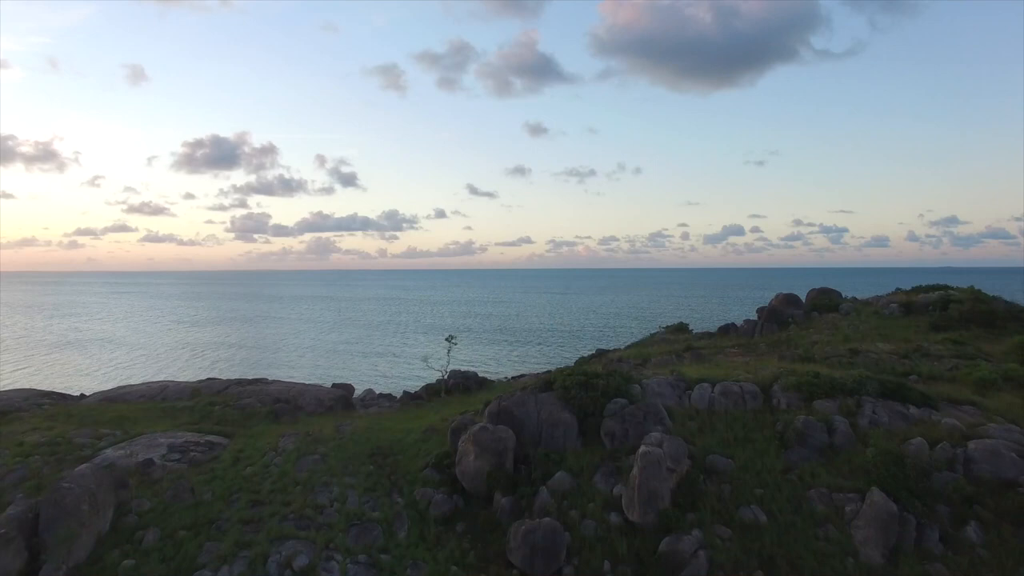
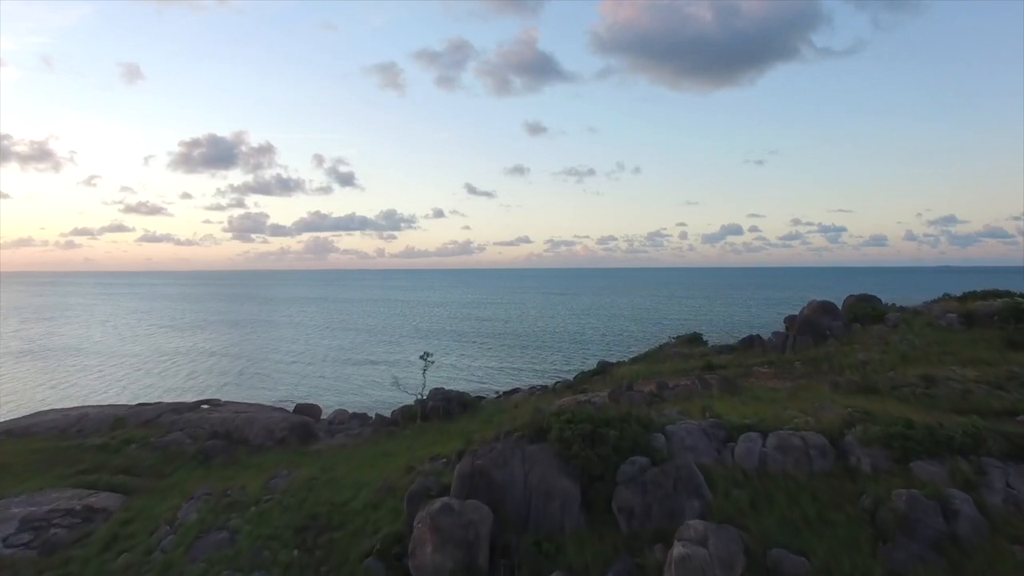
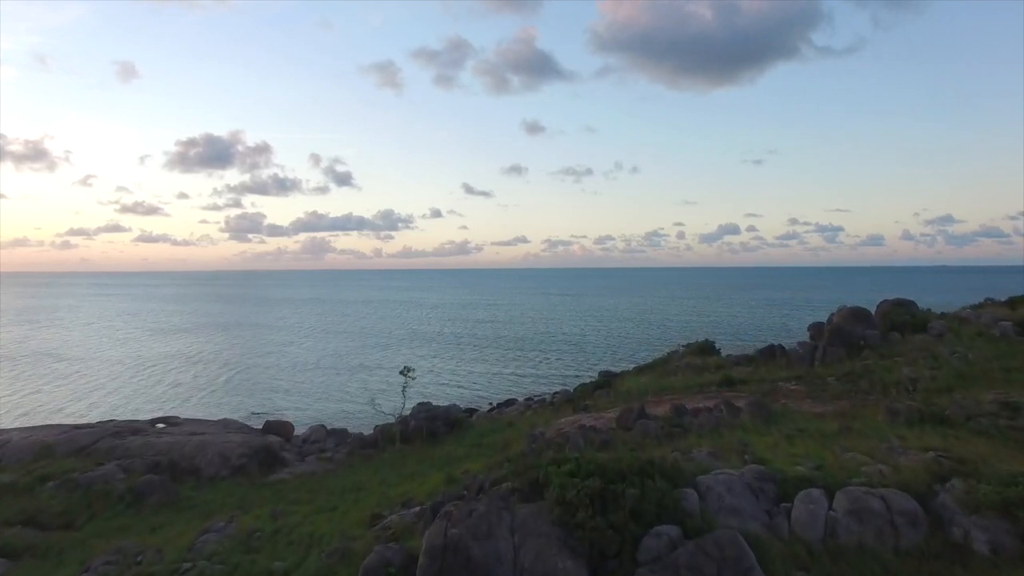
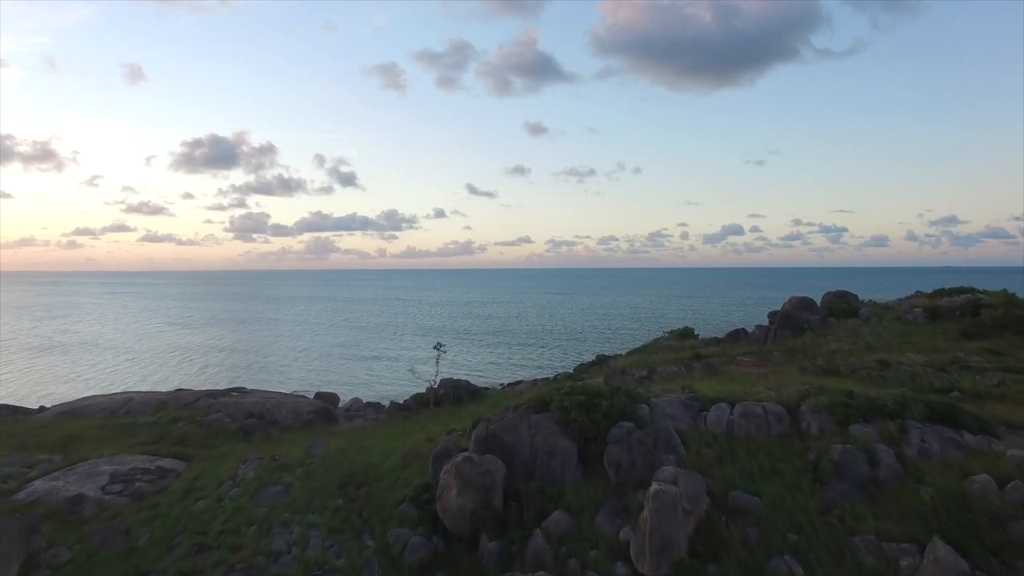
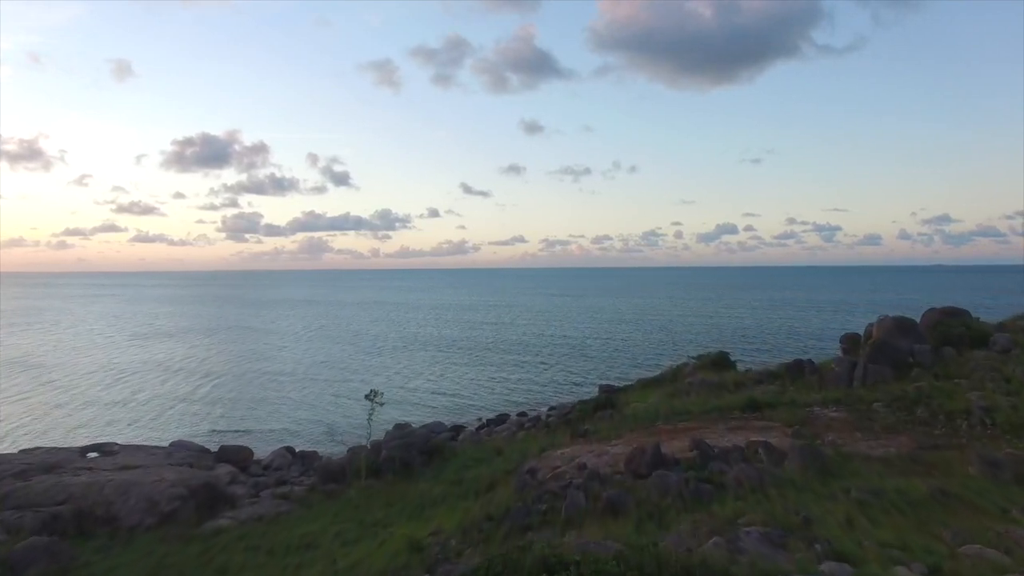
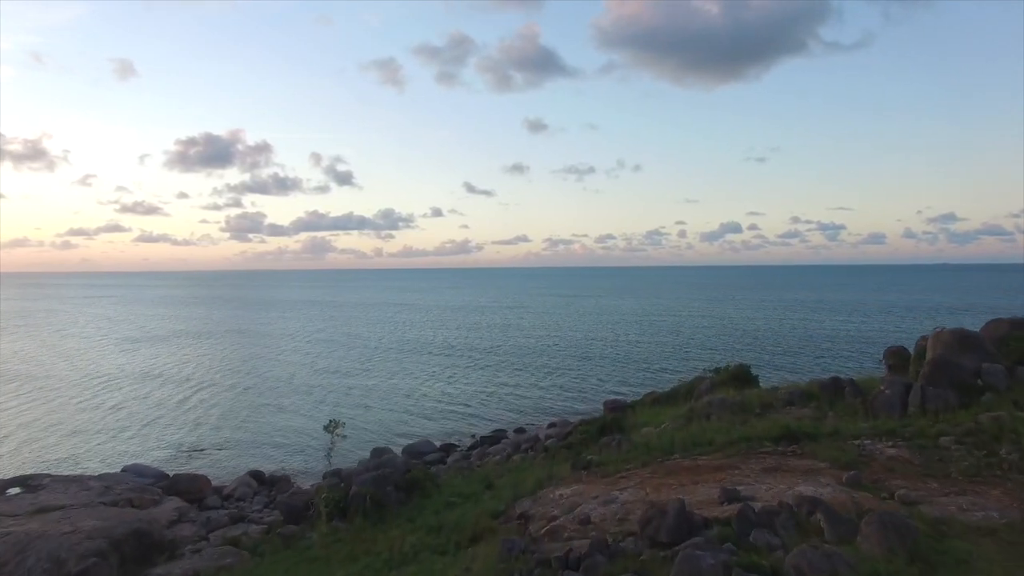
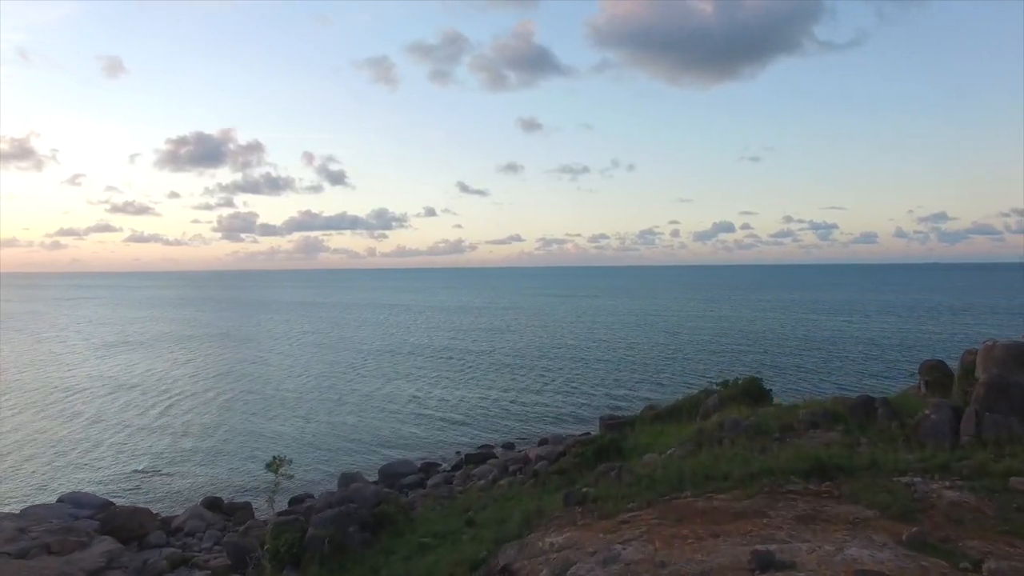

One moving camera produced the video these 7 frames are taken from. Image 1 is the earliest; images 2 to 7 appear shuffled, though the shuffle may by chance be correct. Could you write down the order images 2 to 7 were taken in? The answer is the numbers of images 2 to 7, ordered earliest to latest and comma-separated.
4, 2, 3, 5, 6, 7
